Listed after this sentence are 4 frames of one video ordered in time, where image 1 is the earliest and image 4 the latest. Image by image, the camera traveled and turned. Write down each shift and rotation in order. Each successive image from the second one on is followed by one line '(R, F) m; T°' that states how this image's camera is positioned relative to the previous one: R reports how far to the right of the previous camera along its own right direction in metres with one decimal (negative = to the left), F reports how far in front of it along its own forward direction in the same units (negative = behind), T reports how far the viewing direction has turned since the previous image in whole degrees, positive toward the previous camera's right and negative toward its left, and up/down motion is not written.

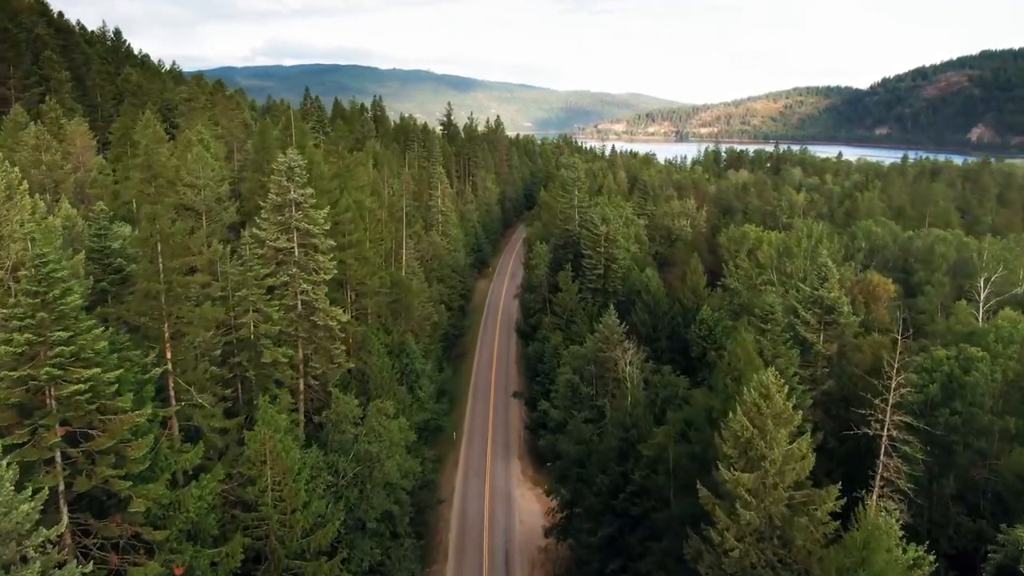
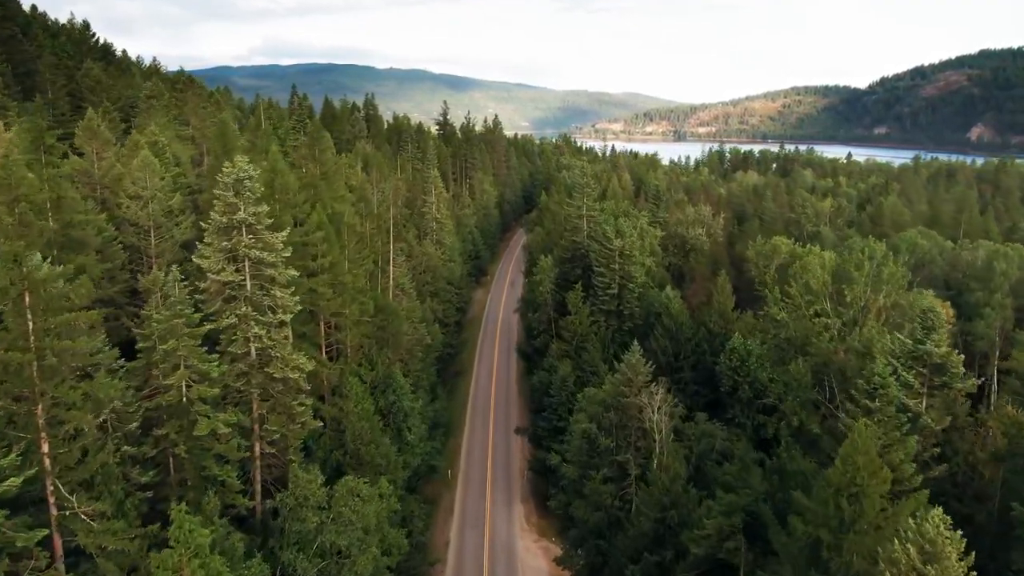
(-0.5, +7.5) m; 0°
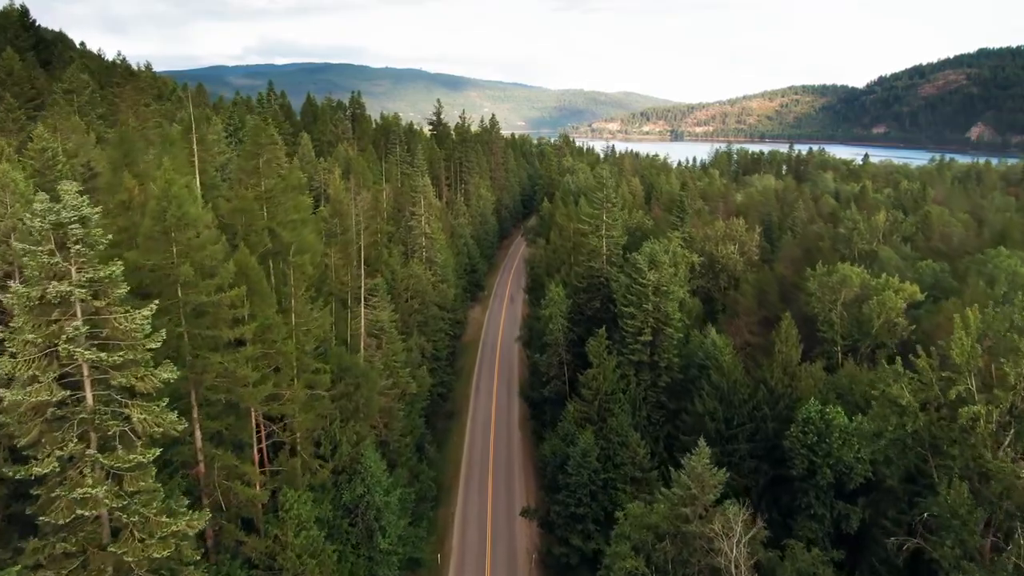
(-0.7, +11.9) m; 0°
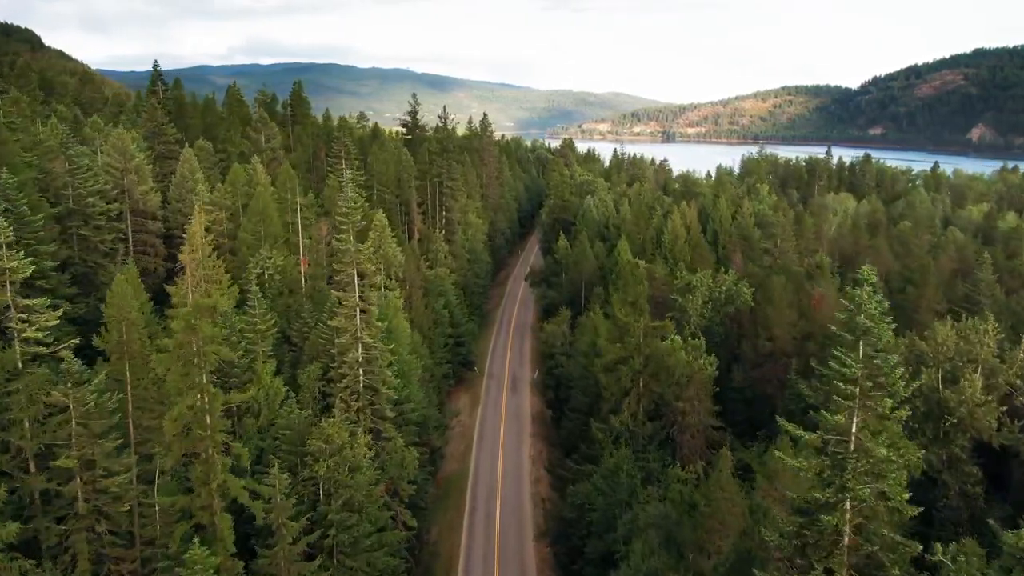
(-1.9, +37.2) m; +1°
